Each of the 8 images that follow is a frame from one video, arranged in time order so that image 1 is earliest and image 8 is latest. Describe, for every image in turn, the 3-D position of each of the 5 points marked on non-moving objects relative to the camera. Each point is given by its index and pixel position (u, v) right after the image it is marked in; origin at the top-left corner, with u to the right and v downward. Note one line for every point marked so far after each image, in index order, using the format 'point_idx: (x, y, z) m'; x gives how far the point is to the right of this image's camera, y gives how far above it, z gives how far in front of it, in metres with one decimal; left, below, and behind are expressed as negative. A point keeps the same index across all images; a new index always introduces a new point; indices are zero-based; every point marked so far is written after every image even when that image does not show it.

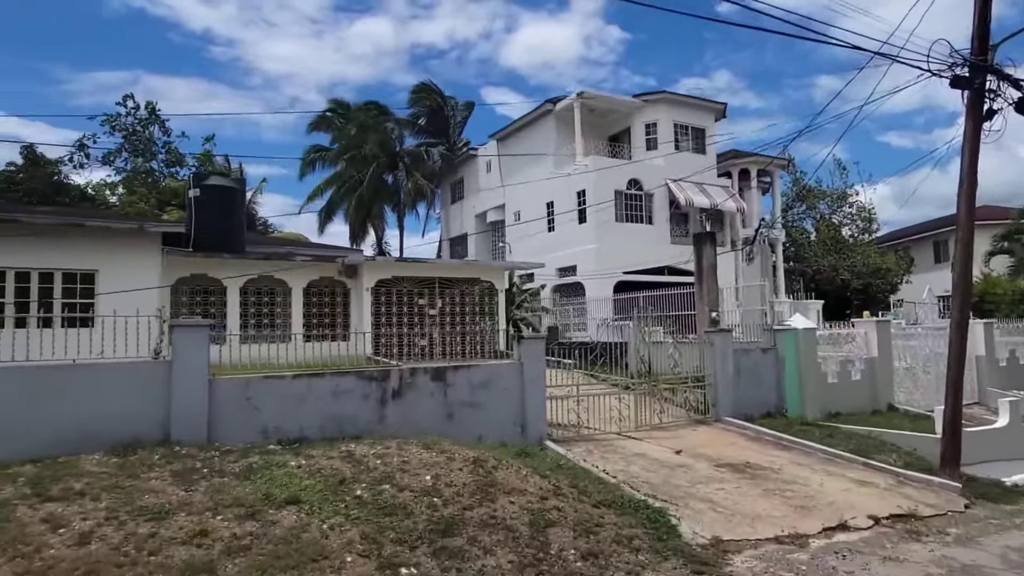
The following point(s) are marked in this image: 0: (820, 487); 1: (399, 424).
0: (+4.0, -2.6, +8.0) m
1: (-1.5, -1.8, +8.0) m
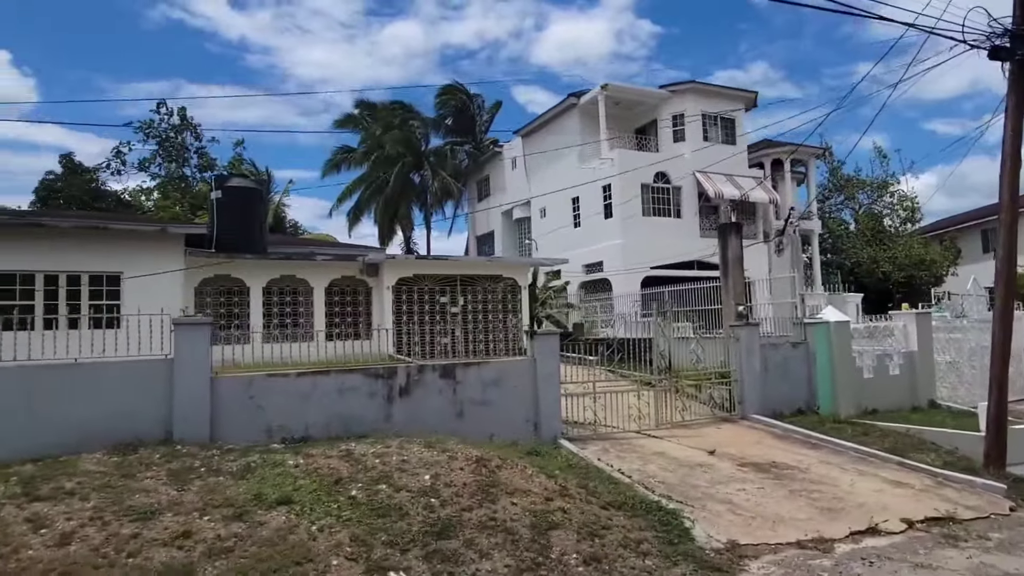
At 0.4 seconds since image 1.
0: (+4.1, -2.4, +7.6) m
1: (-1.3, -1.7, +7.8) m
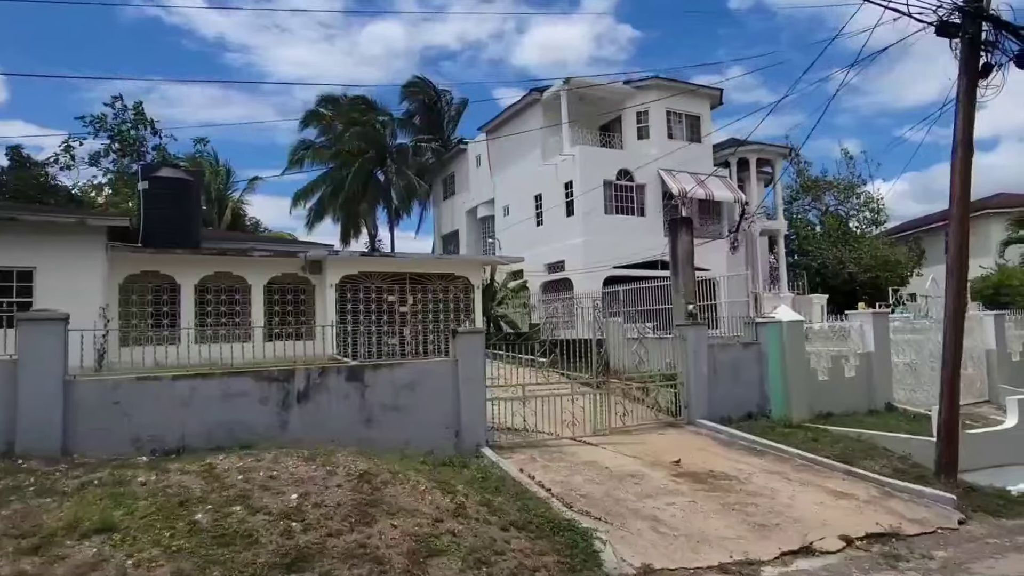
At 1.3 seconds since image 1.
0: (+3.1, -2.4, +7.0) m
1: (-2.3, -1.6, +7.0) m
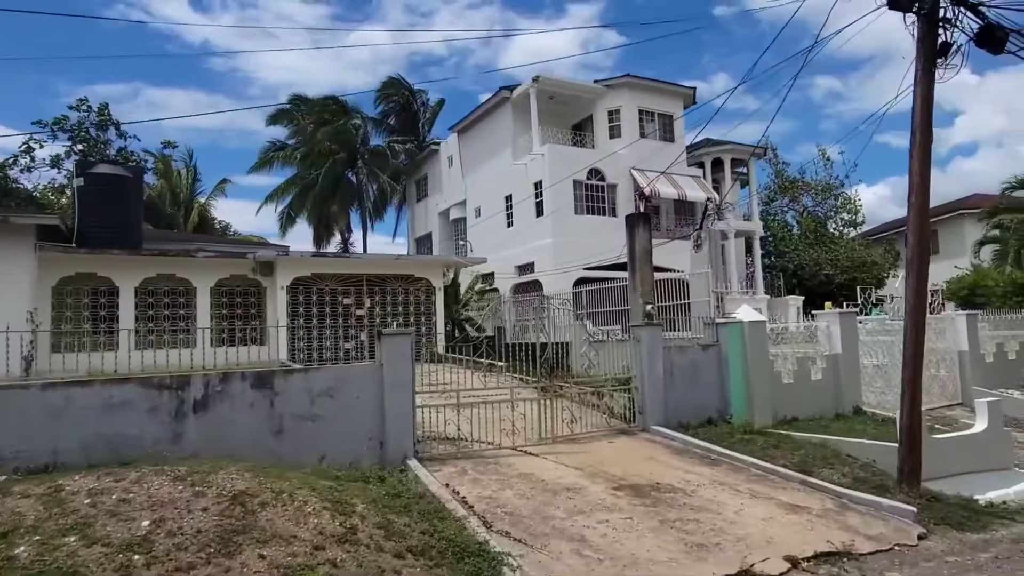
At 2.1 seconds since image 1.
0: (+2.3, -2.3, +6.4) m
1: (-3.2, -1.6, +6.3) m
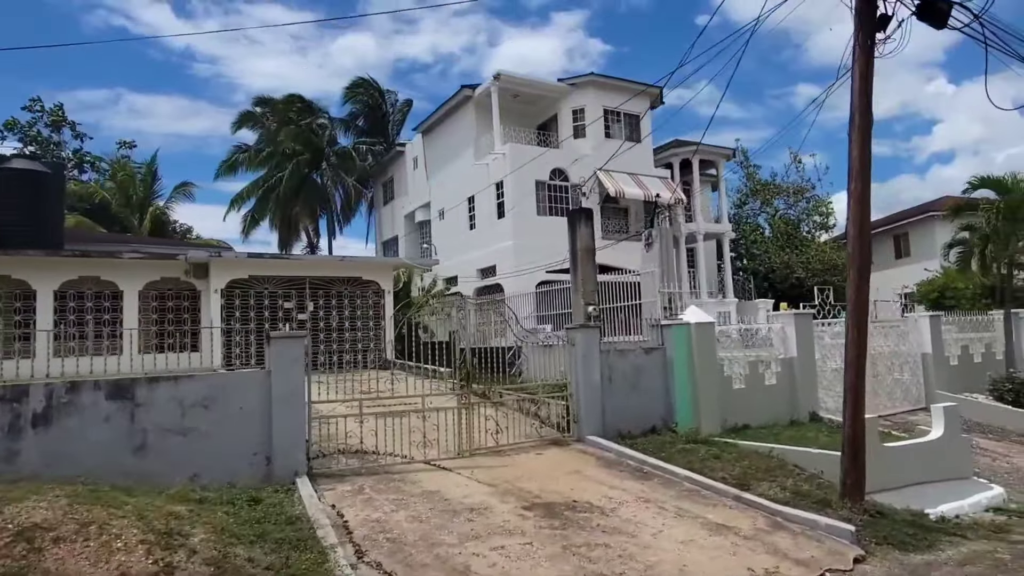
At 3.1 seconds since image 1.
0: (+1.3, -2.3, +5.7) m
1: (-4.2, -1.6, +5.5) m
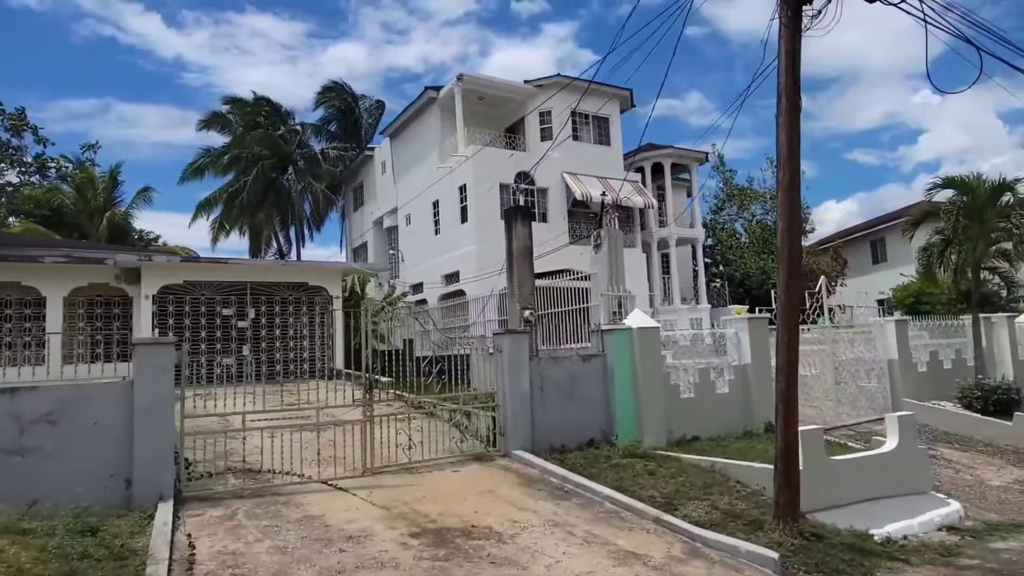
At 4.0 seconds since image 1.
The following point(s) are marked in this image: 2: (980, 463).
0: (+0.3, -2.3, +5.0) m
1: (-5.2, -1.6, +4.8) m
2: (+8.2, -3.1, +10.9) m
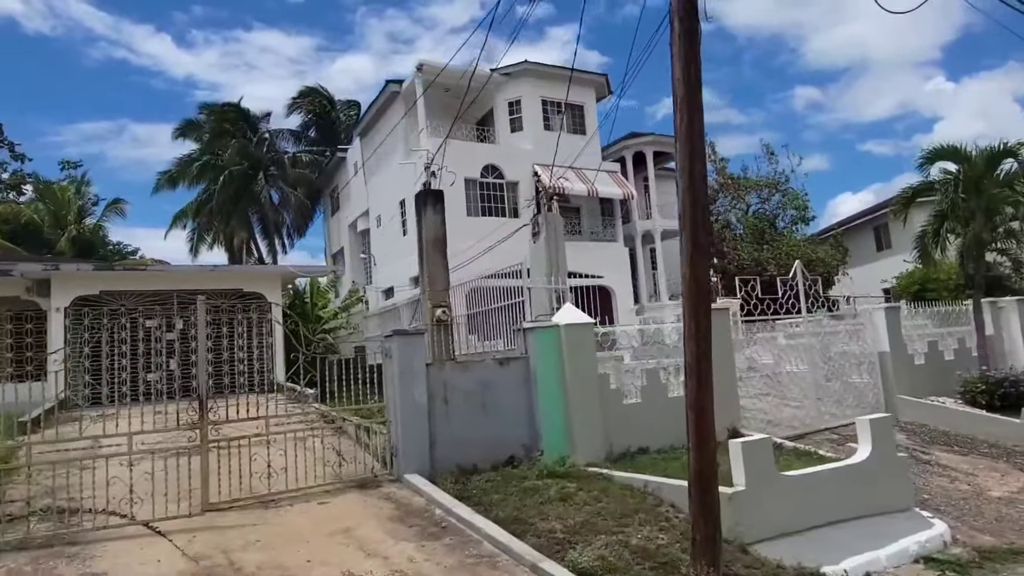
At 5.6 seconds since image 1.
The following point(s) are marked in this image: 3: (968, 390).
0: (-1.0, -2.2, +3.7) m
1: (-6.5, -1.6, +3.6) m
2: (+7.1, -2.7, +9.4) m
3: (+8.9, -2.0, +12.1) m
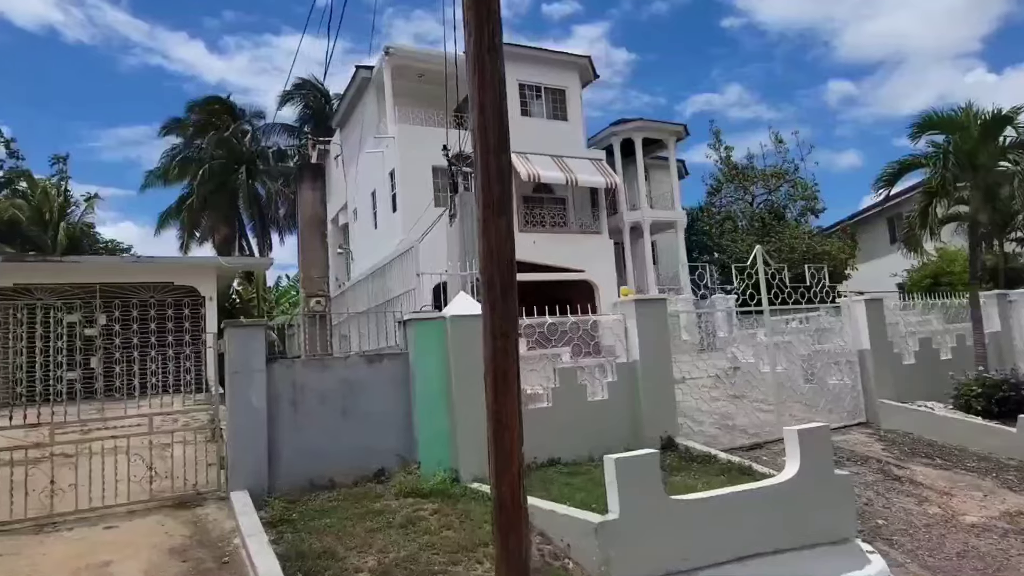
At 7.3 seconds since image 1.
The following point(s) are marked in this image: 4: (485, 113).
0: (-2.6, -2.0, +2.6) m
1: (-8.0, -1.5, +2.8) m
2: (+5.8, -2.5, +8.0) m
3: (+7.7, -1.8, +10.6) m
4: (-0.1, +1.0, +3.6) m
